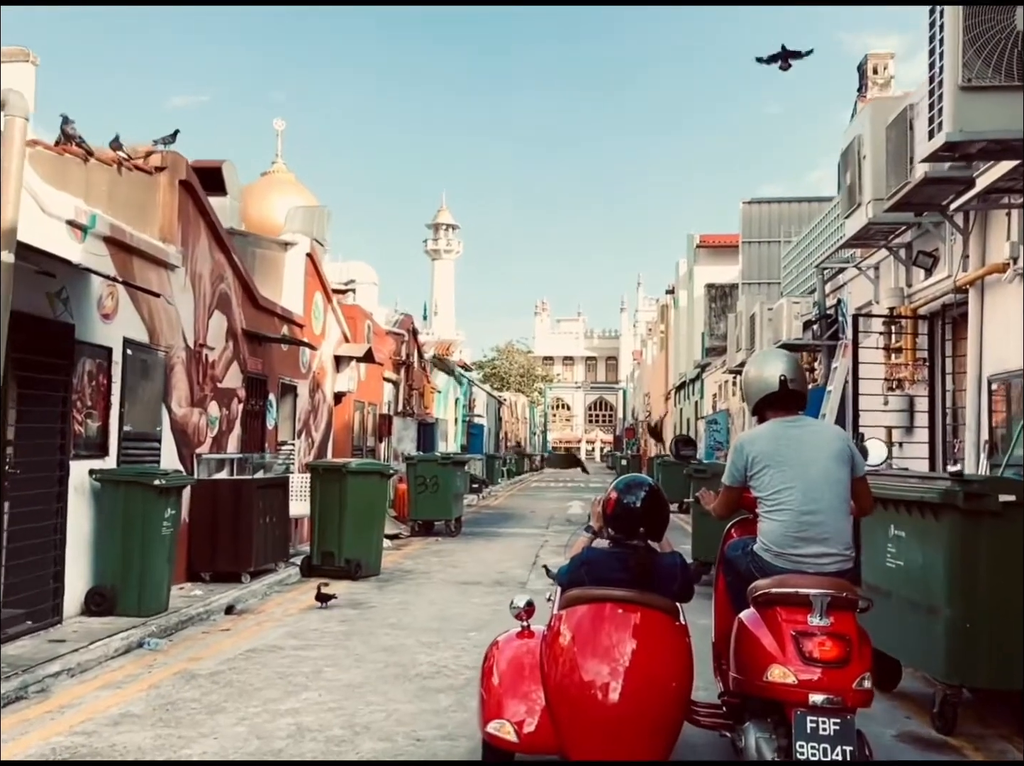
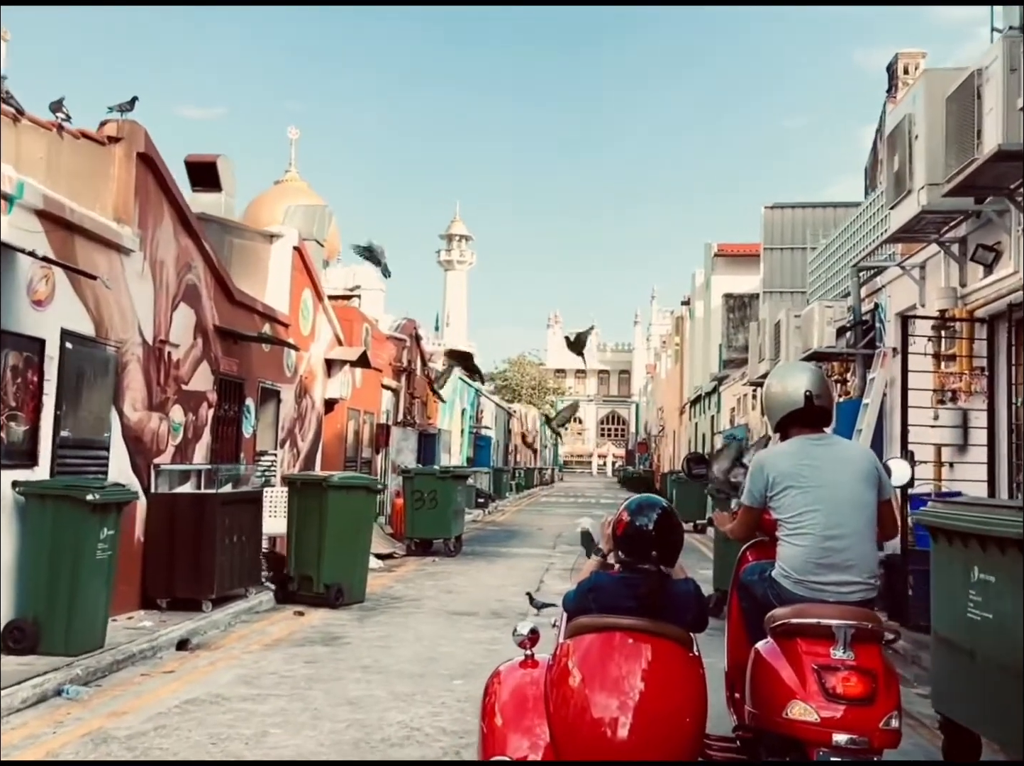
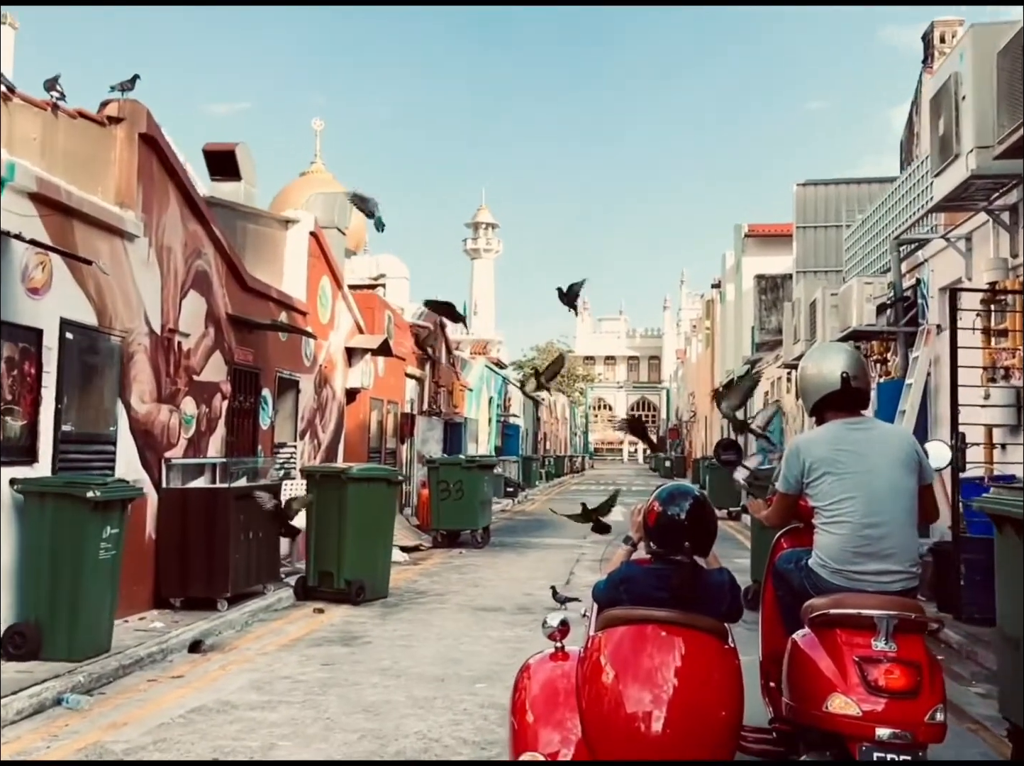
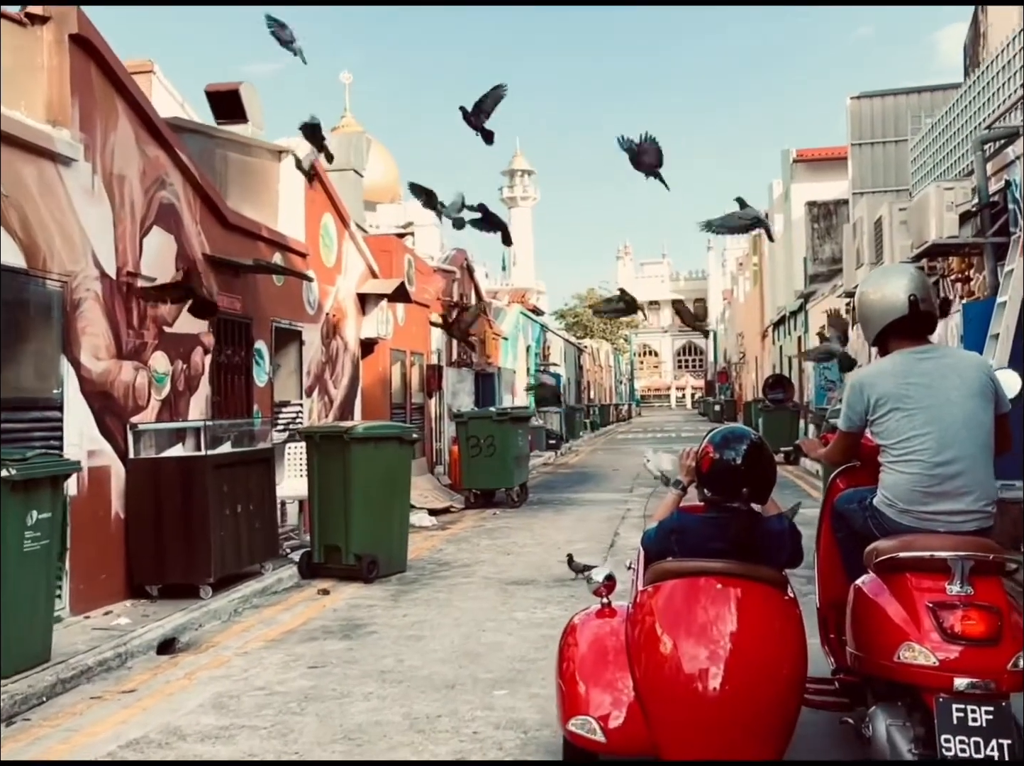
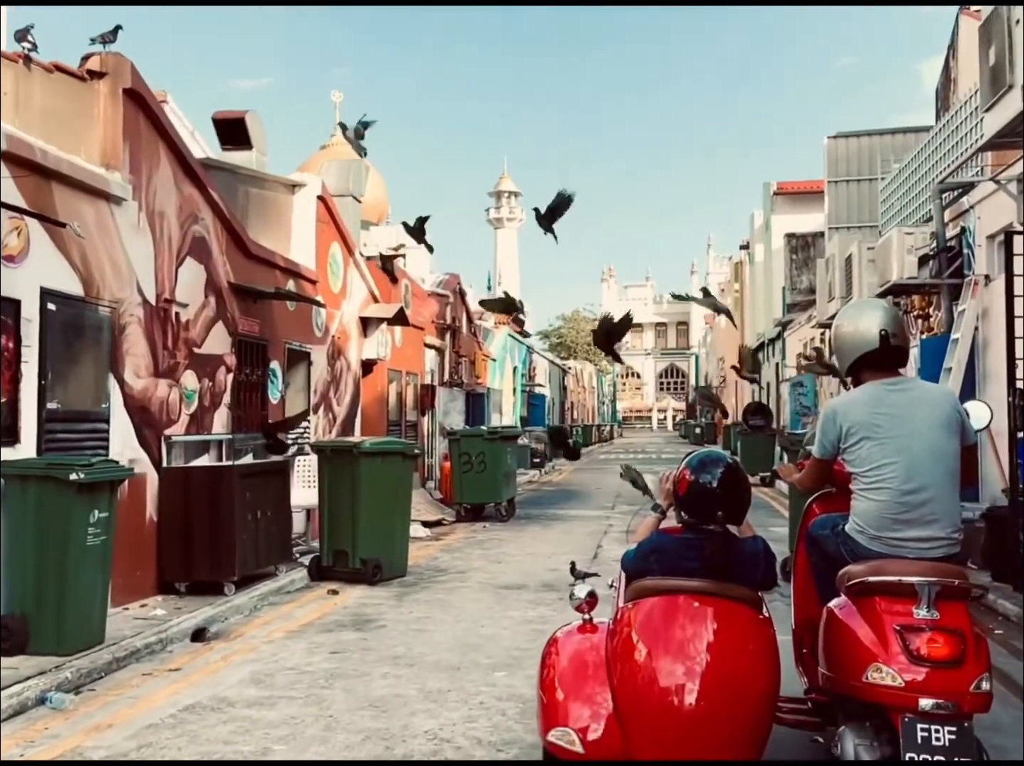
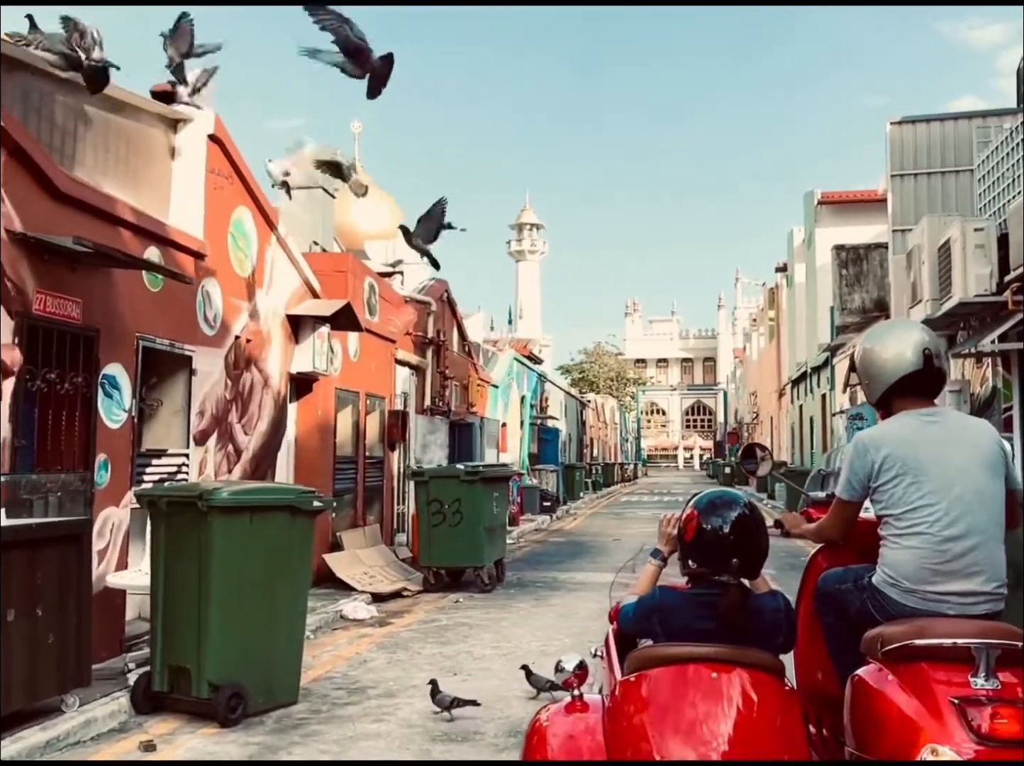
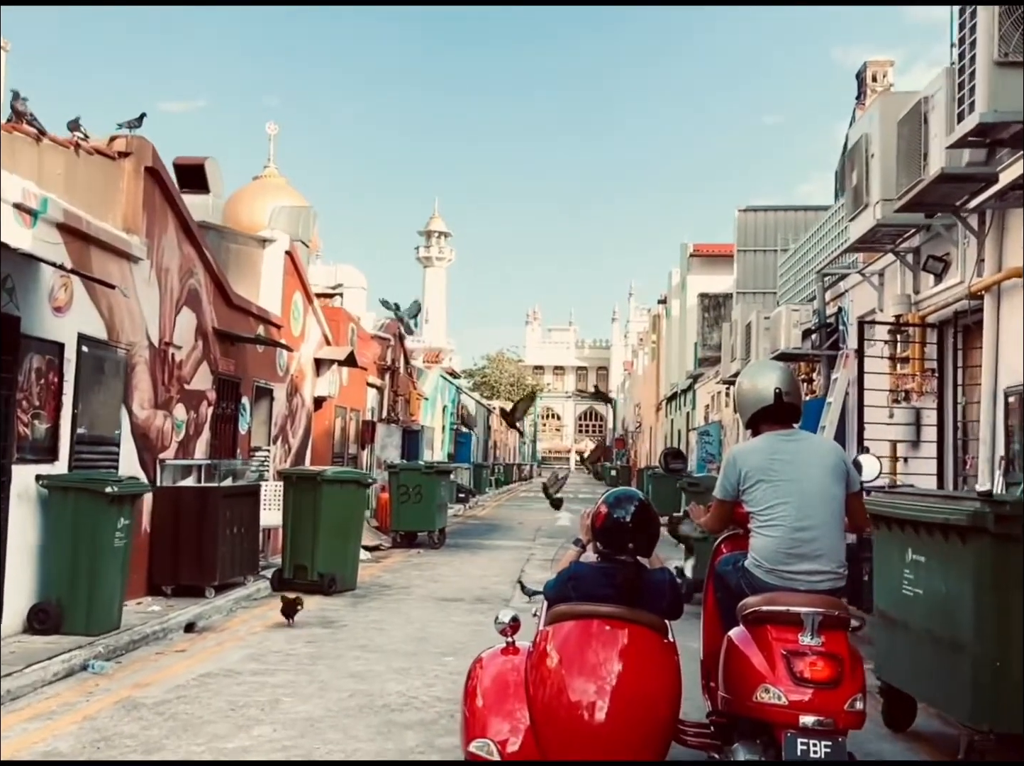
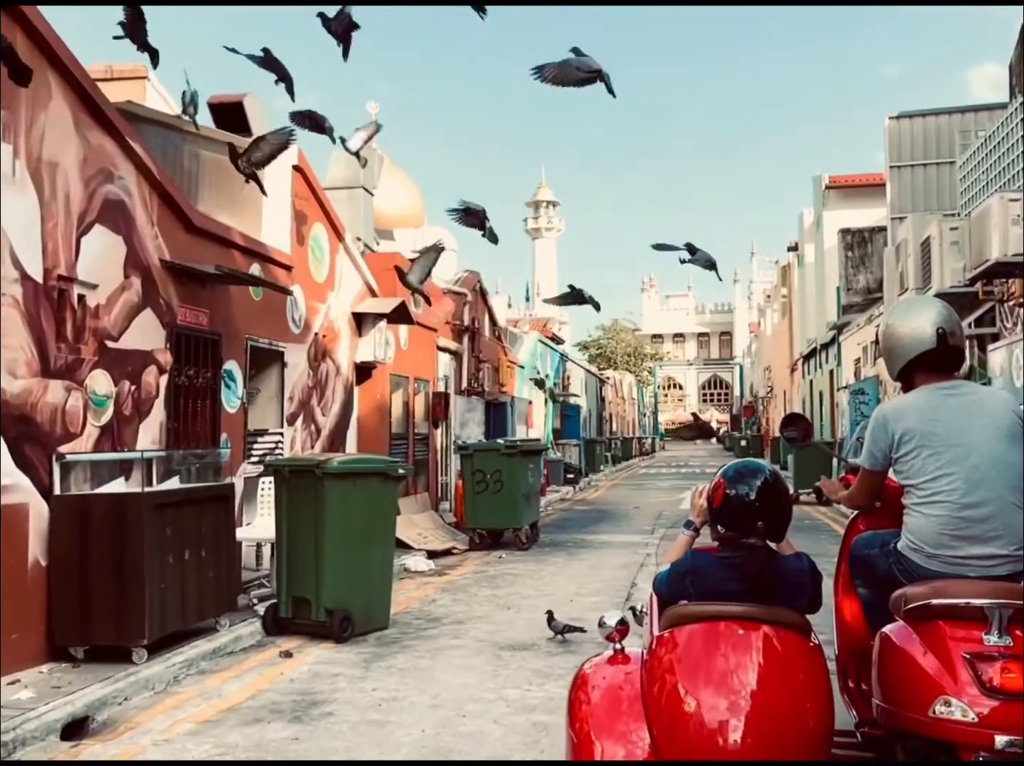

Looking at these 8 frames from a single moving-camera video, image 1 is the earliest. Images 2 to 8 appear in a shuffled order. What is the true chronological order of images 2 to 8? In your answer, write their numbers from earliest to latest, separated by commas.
7, 2, 3, 5, 4, 8, 6
